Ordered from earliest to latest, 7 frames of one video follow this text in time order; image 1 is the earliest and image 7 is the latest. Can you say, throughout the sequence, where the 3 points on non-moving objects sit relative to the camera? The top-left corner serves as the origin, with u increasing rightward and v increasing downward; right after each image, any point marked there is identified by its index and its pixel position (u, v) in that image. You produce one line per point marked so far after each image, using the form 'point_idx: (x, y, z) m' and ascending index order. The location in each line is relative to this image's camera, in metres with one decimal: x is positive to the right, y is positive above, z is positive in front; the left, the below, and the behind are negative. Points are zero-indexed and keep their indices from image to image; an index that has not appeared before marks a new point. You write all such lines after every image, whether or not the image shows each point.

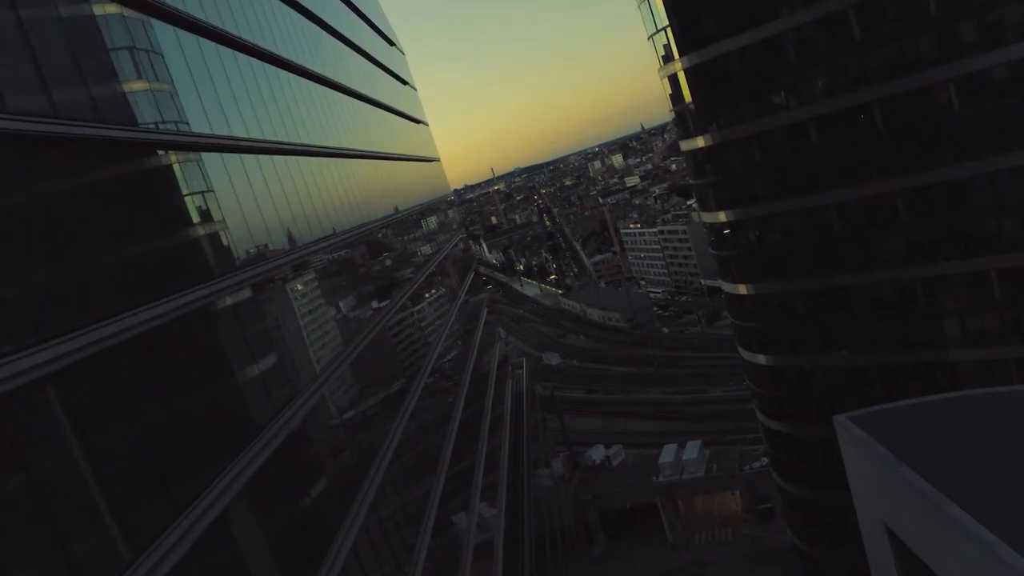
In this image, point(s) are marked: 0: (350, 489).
0: (-2.7, -3.4, +11.5) m
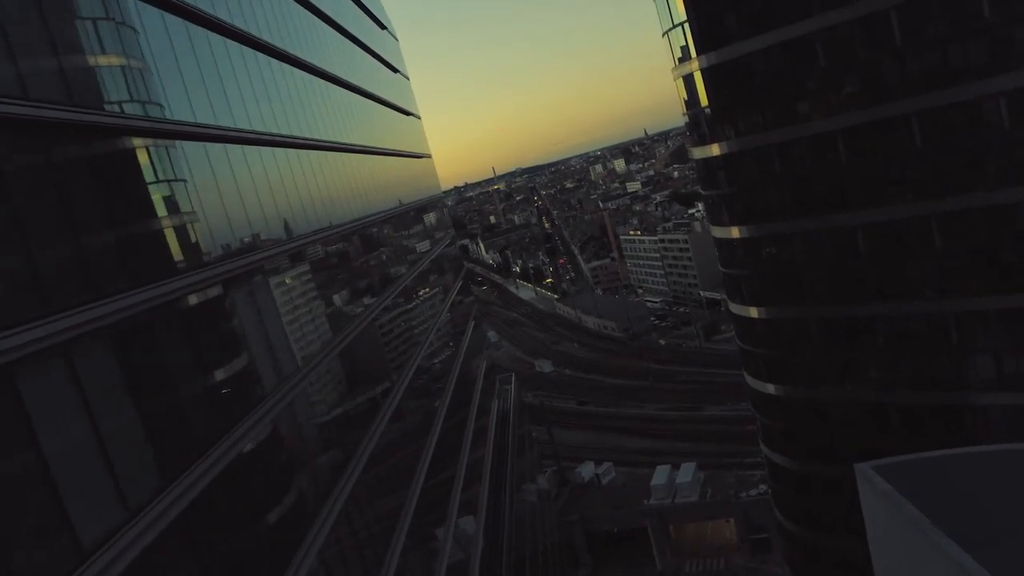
0: (-3.0, -3.5, +10.2) m
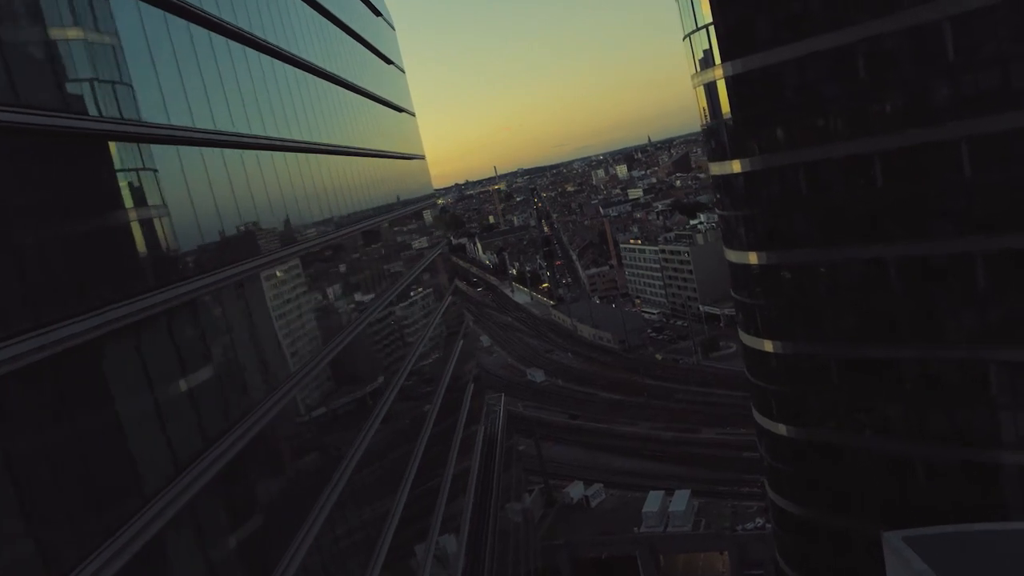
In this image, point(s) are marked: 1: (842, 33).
0: (-3.3, -3.7, +9.0) m
1: (+6.5, +5.0, +12.8) m
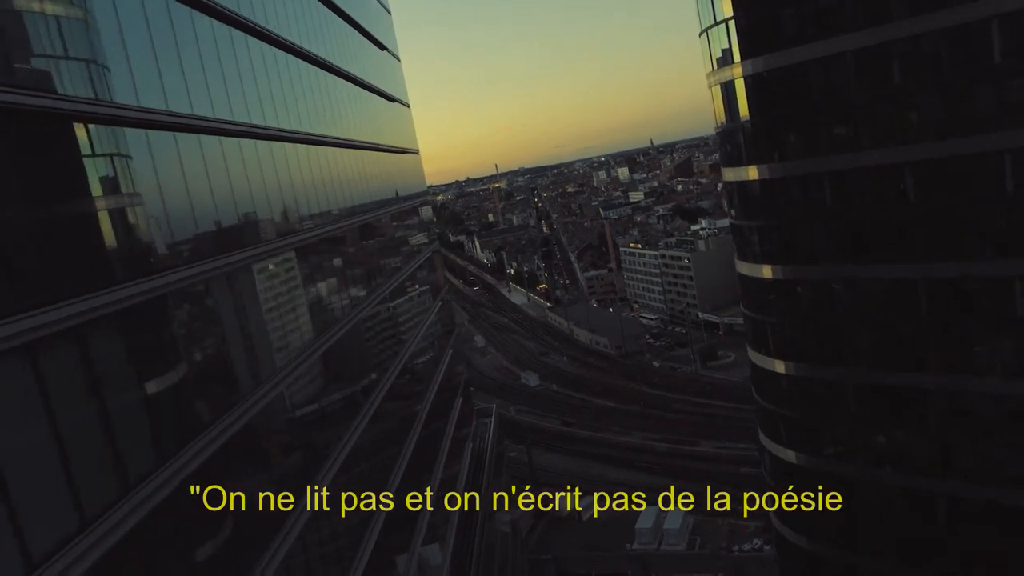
0: (-3.5, -3.7, +8.1) m
1: (+6.5, +4.6, +11.9) m
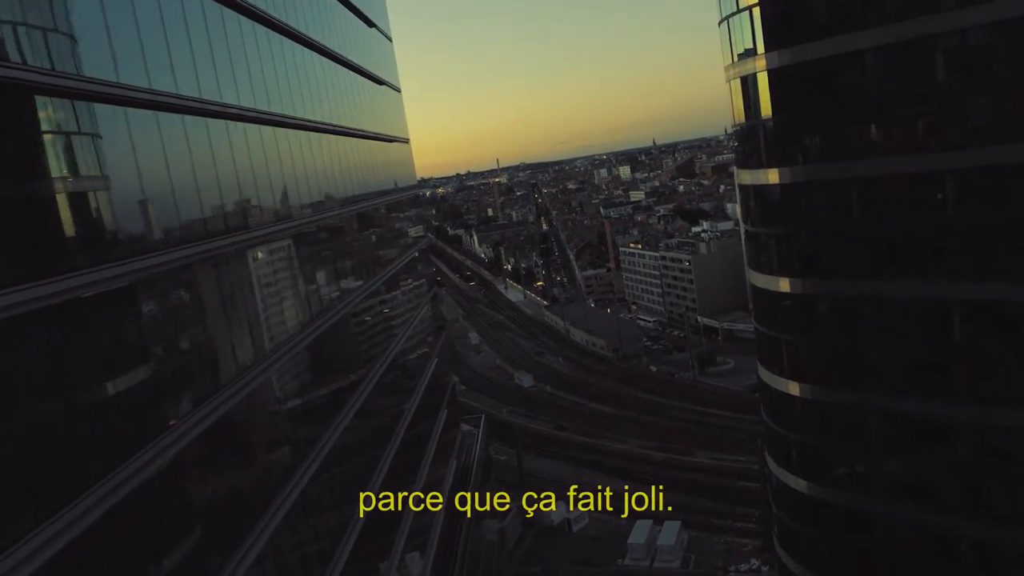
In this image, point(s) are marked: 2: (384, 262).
0: (-3.7, -3.7, +7.1) m
1: (+6.6, +4.3, +10.9) m
2: (-4.0, +0.7, +20.0) m
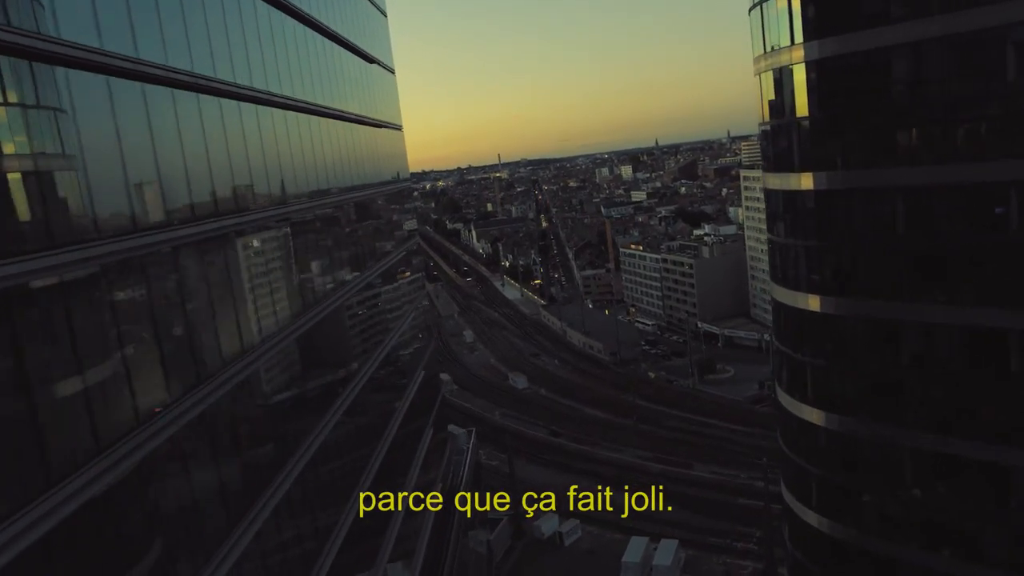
0: (-3.9, -3.7, +6.0) m
1: (+6.7, +4.0, +9.8) m
2: (-4.0, +0.8, +18.9) m
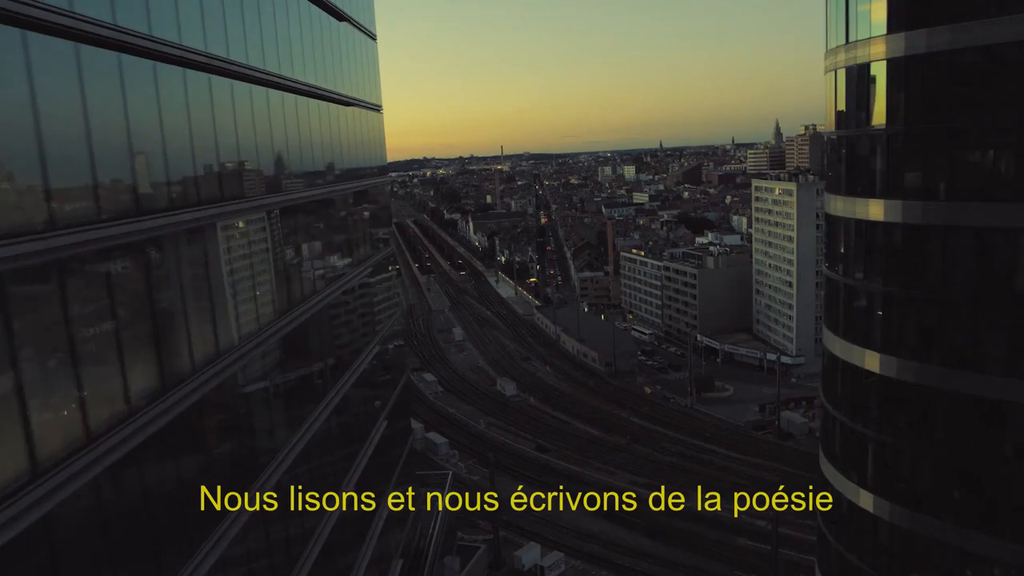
0: (-4.1, -3.9, +4.0) m
1: (+6.9, +3.2, +7.8) m
2: (-4.1, +0.7, +16.8) m
